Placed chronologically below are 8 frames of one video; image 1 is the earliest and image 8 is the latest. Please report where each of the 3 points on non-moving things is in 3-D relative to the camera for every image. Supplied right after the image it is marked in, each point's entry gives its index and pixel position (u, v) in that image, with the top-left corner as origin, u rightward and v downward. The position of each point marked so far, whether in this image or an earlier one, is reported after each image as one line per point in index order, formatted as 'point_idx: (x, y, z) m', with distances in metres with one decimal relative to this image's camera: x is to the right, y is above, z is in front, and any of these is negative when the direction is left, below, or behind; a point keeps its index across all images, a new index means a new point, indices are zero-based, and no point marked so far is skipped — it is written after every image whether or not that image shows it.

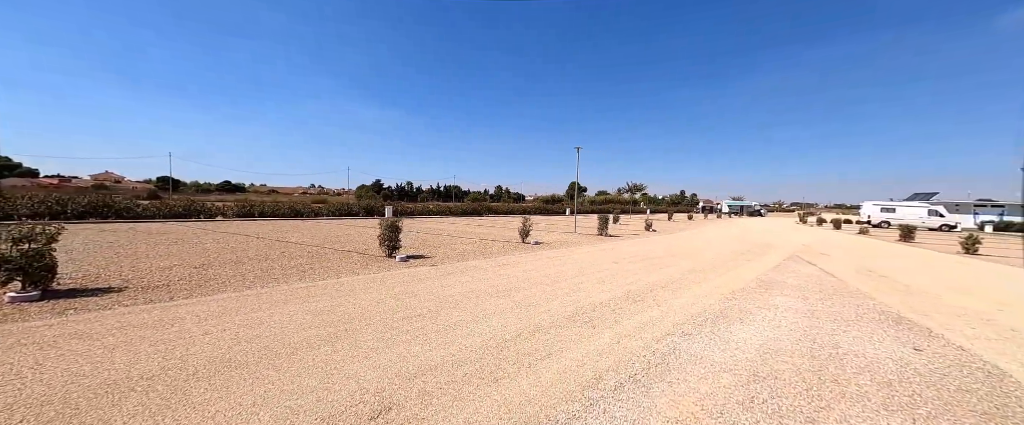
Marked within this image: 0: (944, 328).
0: (+6.0, -1.6, +4.7) m
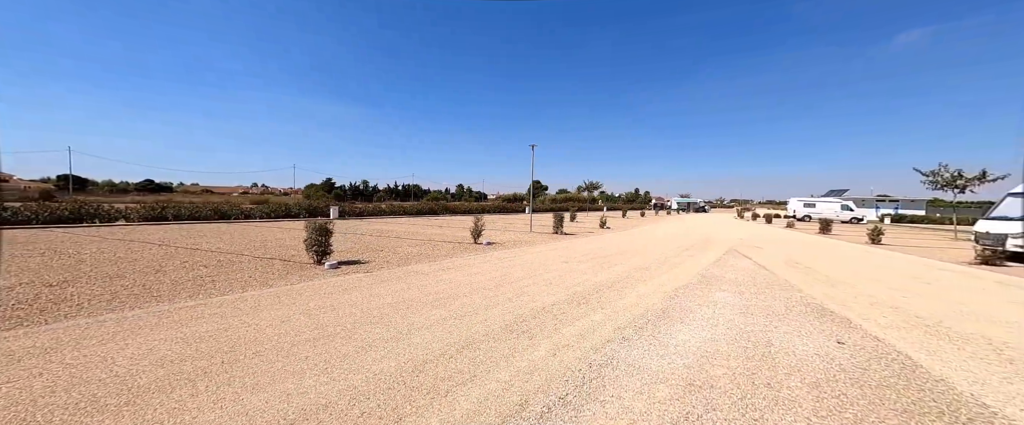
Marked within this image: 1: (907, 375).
0: (+5.1, -1.5, +5.0) m
1: (+3.6, -1.5, +3.1) m
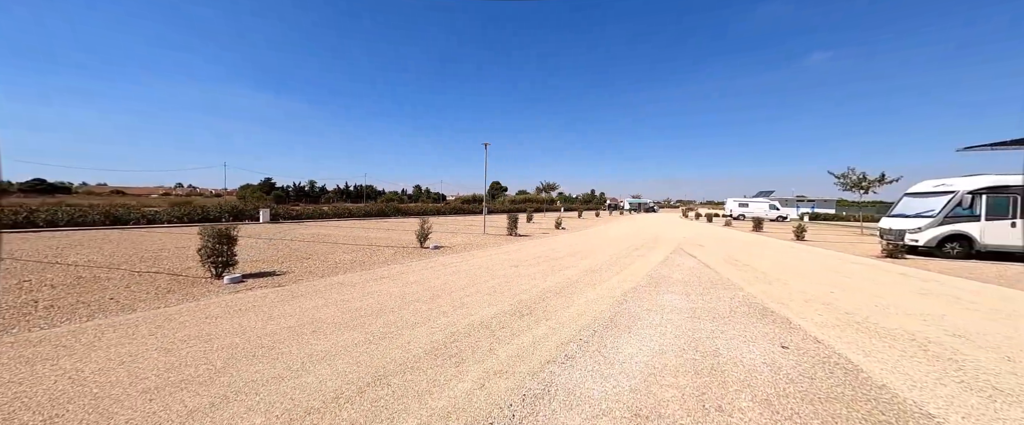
0: (+4.3, -1.5, +5.0) m
1: (+3.0, -1.5, +3.0) m
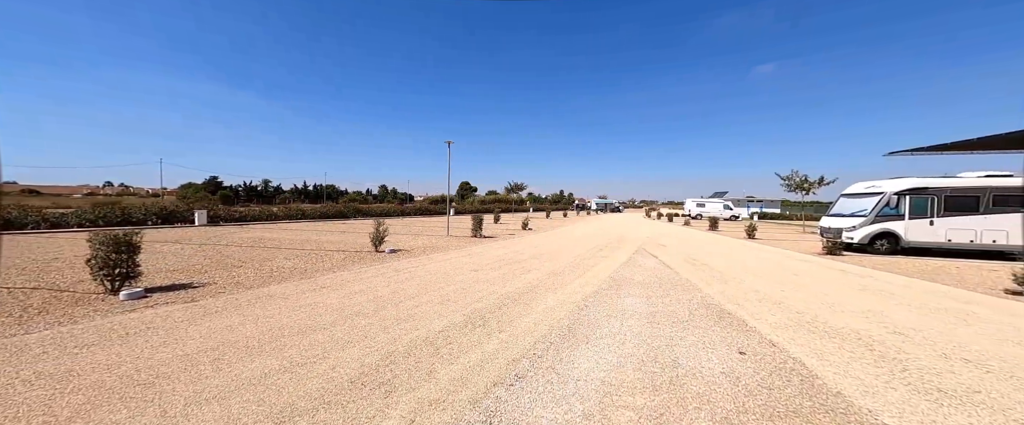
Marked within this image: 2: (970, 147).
0: (+3.6, -1.6, +5.0) m
1: (+2.5, -1.5, +2.9) m
2: (+21.6, +3.1, +15.9) m
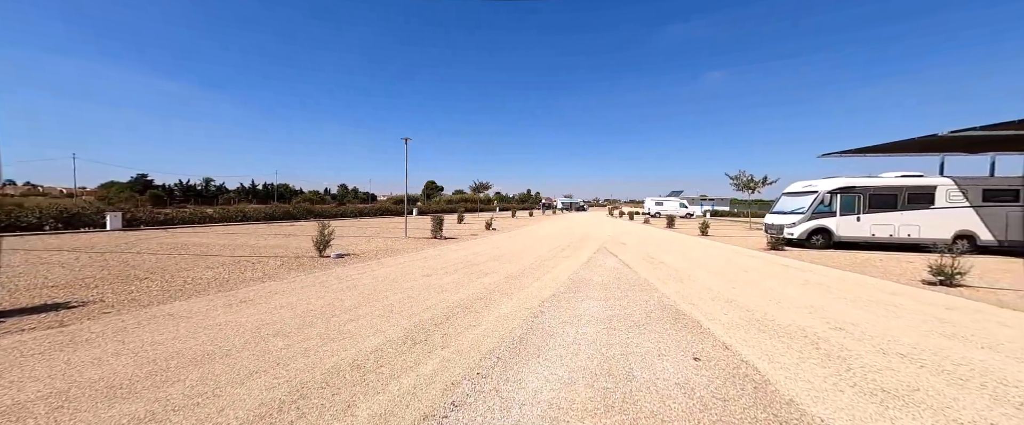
0: (+2.9, -1.6, +5.0) m
1: (+2.0, -1.5, +2.7) m
2: (+19.7, +3.3, +17.6) m
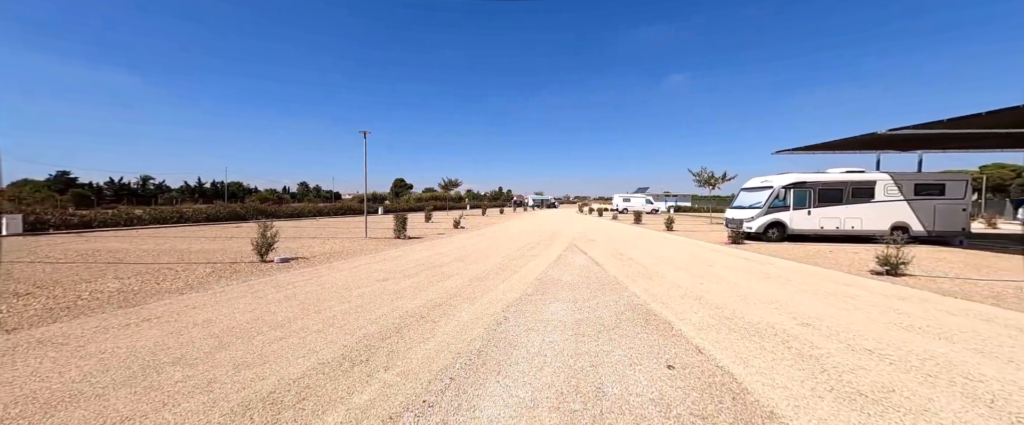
0: (+2.3, -1.5, +4.8) m
1: (+1.7, -1.5, +2.4) m
2: (+17.9, +3.6, +18.8) m
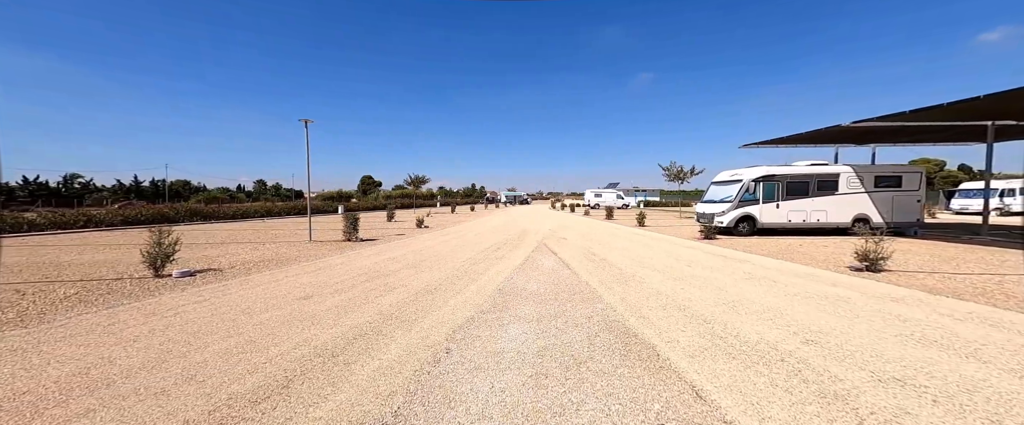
0: (+1.7, -1.5, +3.9) m
1: (+1.3, -1.5, +1.5) m
2: (+16.0, +4.0, +19.0) m
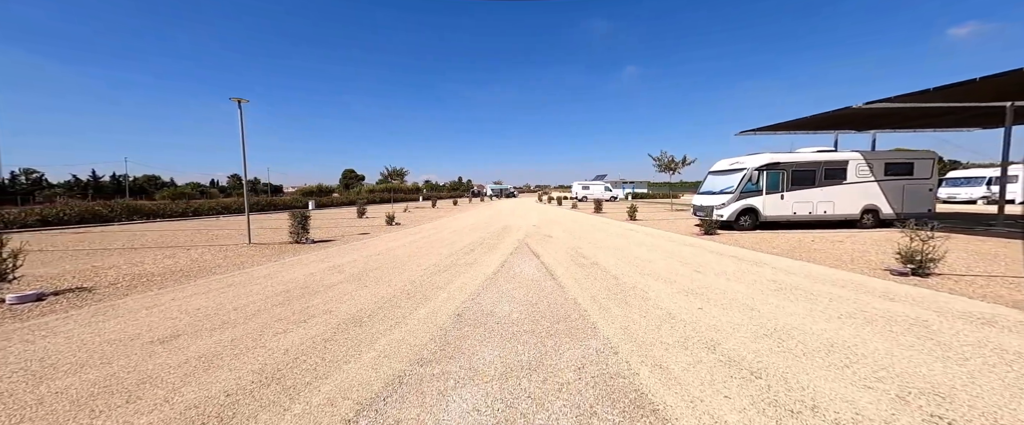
0: (+1.3, -1.5, +2.3) m
1: (+0.9, -1.5, -0.1) m
2: (+15.0, +4.5, +17.9) m
